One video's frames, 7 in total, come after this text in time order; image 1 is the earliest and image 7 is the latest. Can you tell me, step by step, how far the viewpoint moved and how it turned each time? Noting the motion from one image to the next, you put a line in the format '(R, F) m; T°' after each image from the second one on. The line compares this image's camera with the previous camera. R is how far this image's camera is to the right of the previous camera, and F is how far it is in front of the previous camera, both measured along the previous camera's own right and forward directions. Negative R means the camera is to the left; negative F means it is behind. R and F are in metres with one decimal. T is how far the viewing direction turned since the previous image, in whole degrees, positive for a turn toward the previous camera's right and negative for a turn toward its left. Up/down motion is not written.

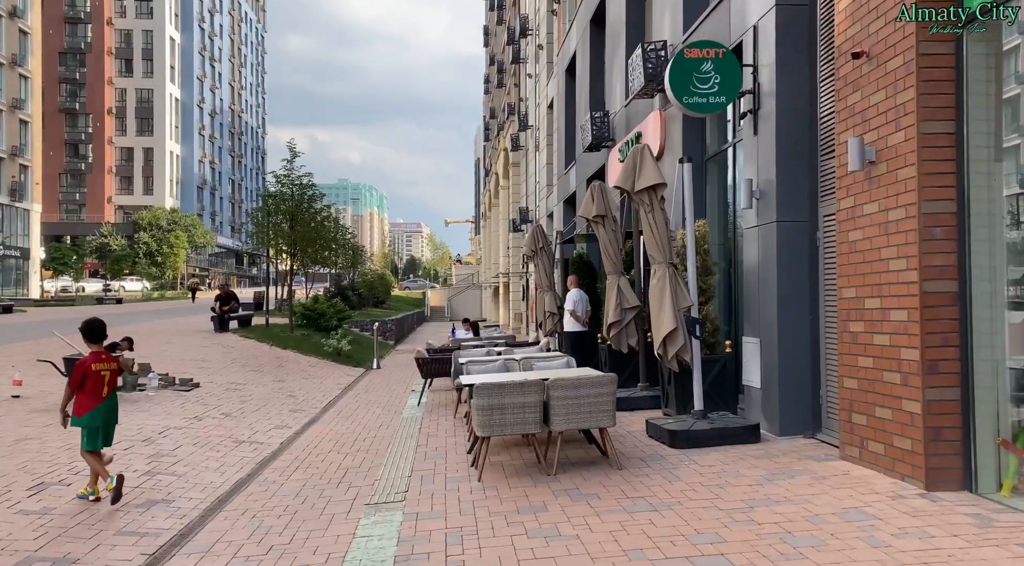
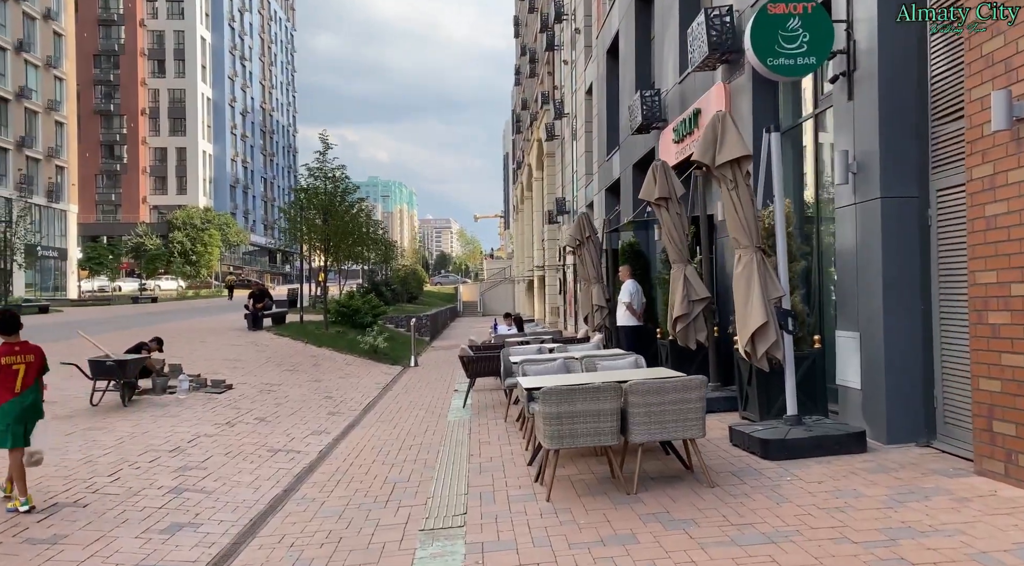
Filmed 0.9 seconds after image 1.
(-0.3, +0.9) m; -2°
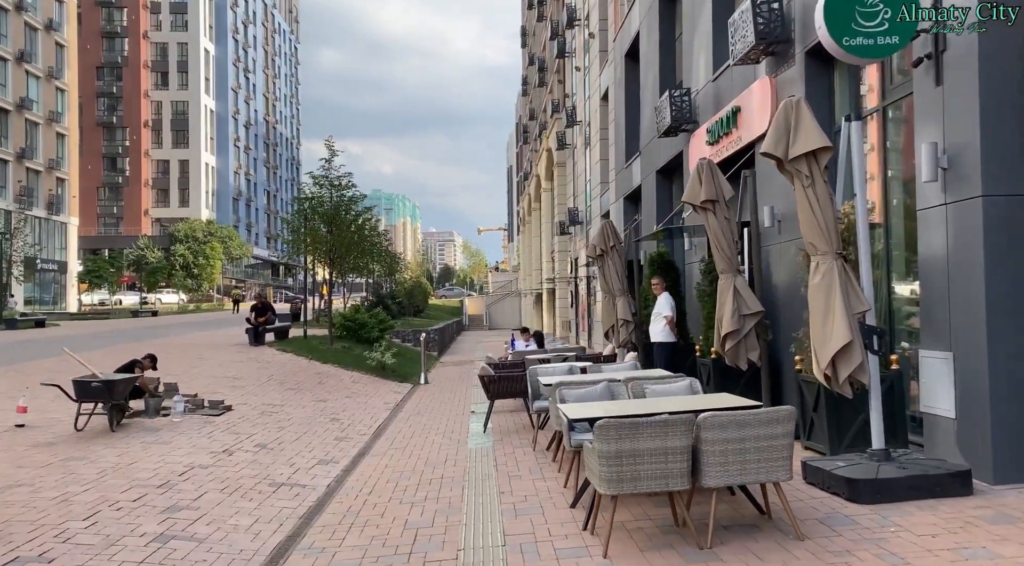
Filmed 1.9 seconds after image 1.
(-0.3, +0.9) m; 0°
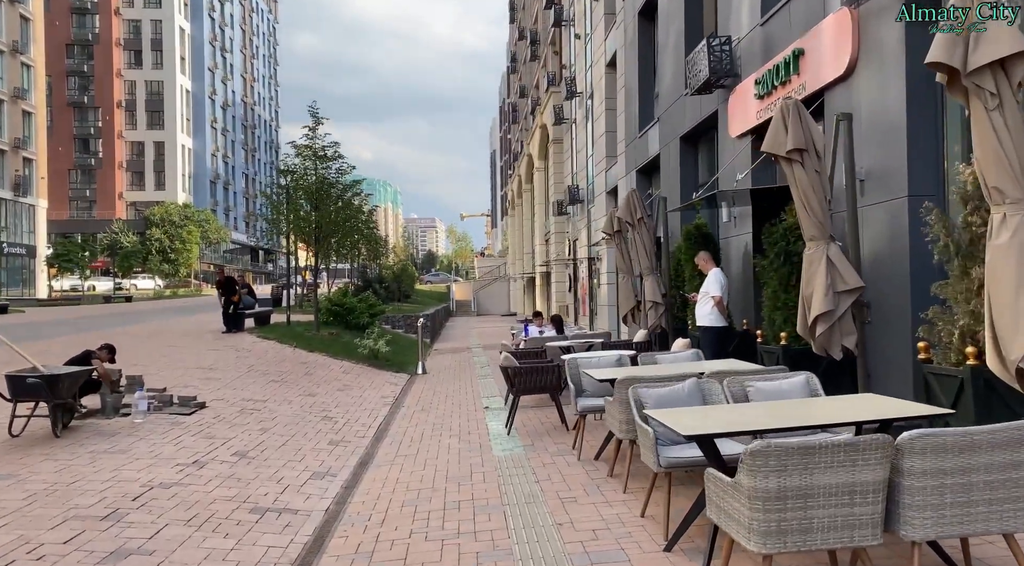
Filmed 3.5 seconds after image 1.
(-0.5, +1.6) m; +1°
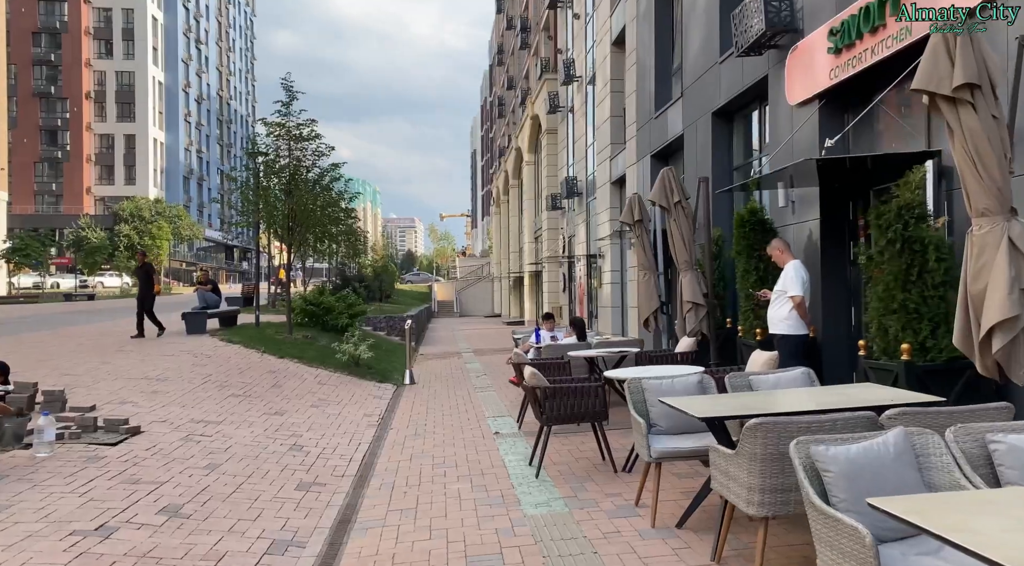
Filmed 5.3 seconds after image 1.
(-0.4, +2.0) m; +2°
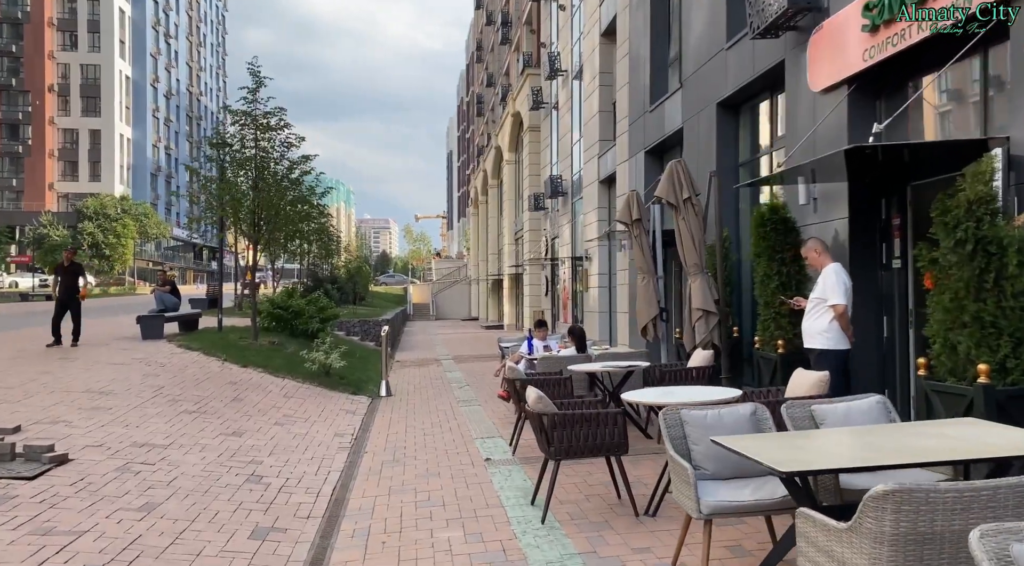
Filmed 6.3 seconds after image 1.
(-0.2, +1.0) m; +2°
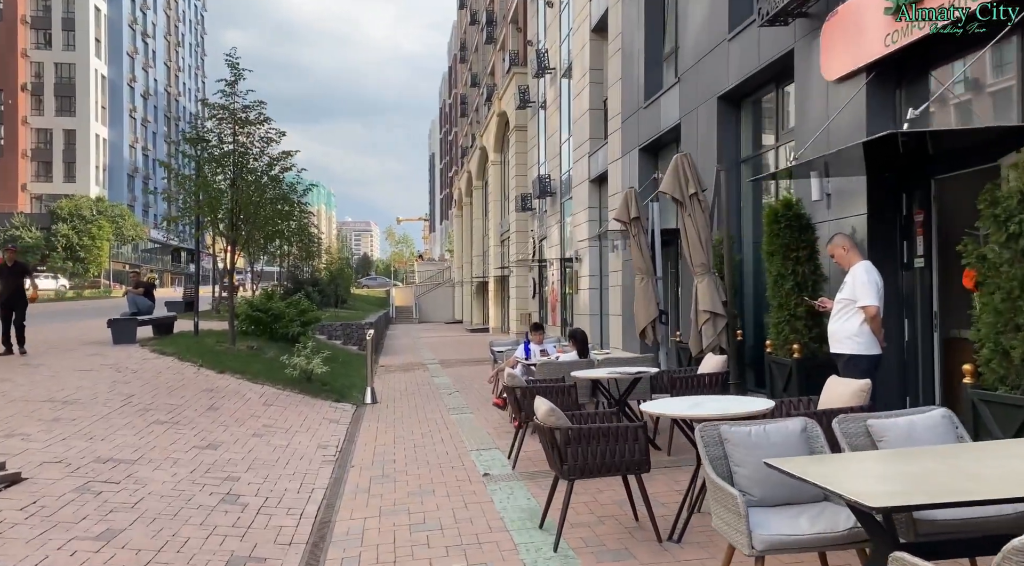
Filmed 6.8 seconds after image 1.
(-0.2, +0.6) m; +1°
